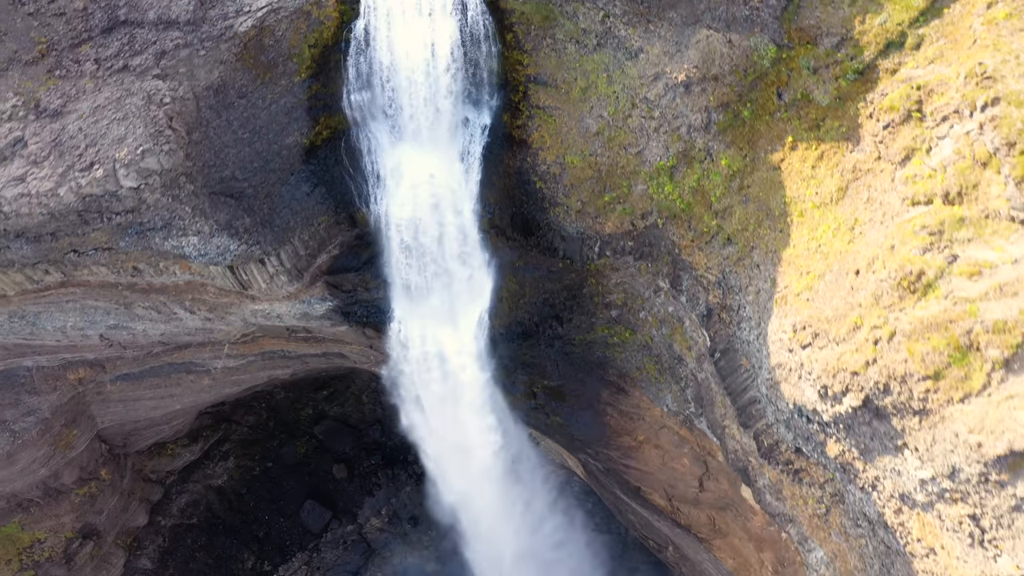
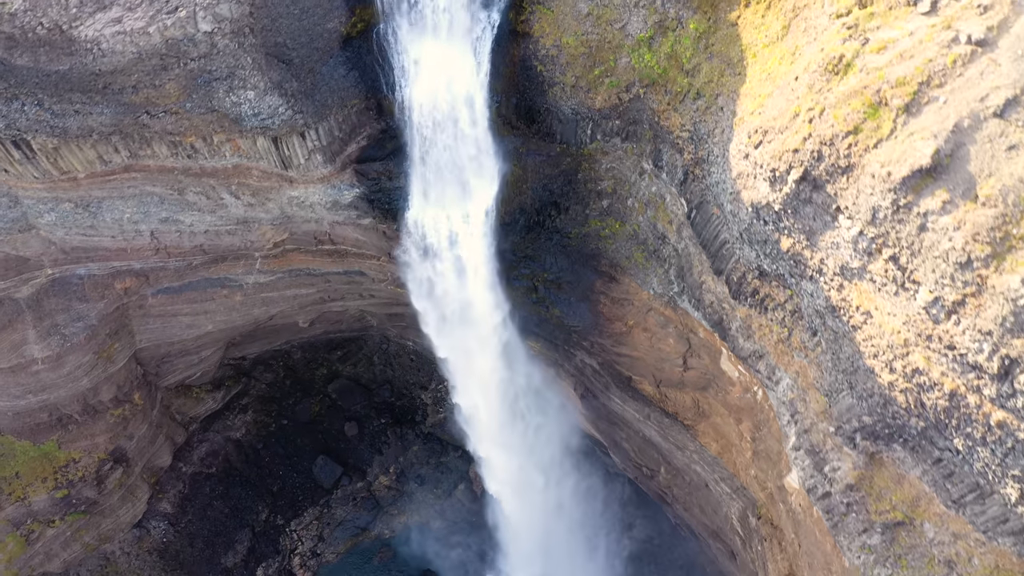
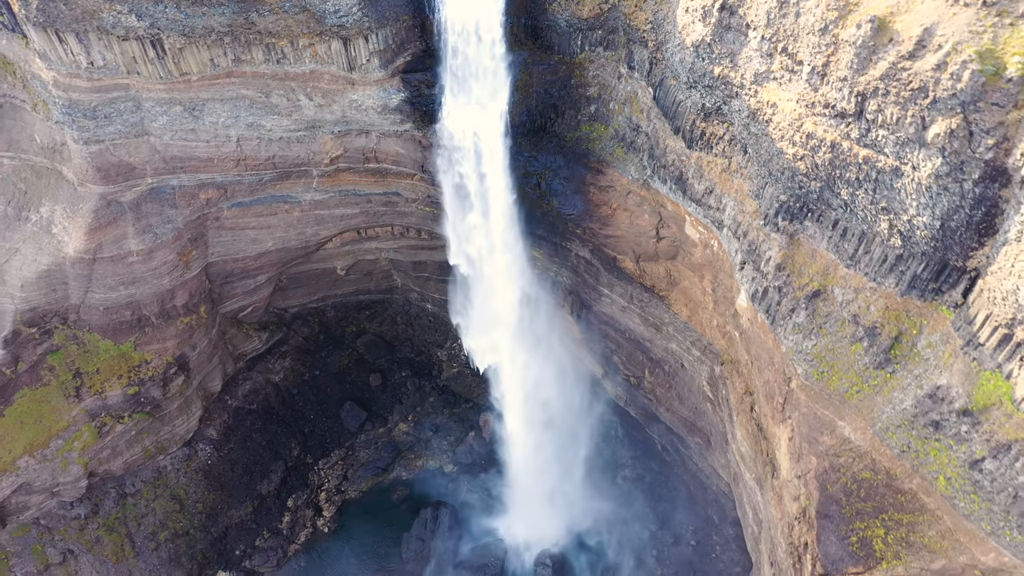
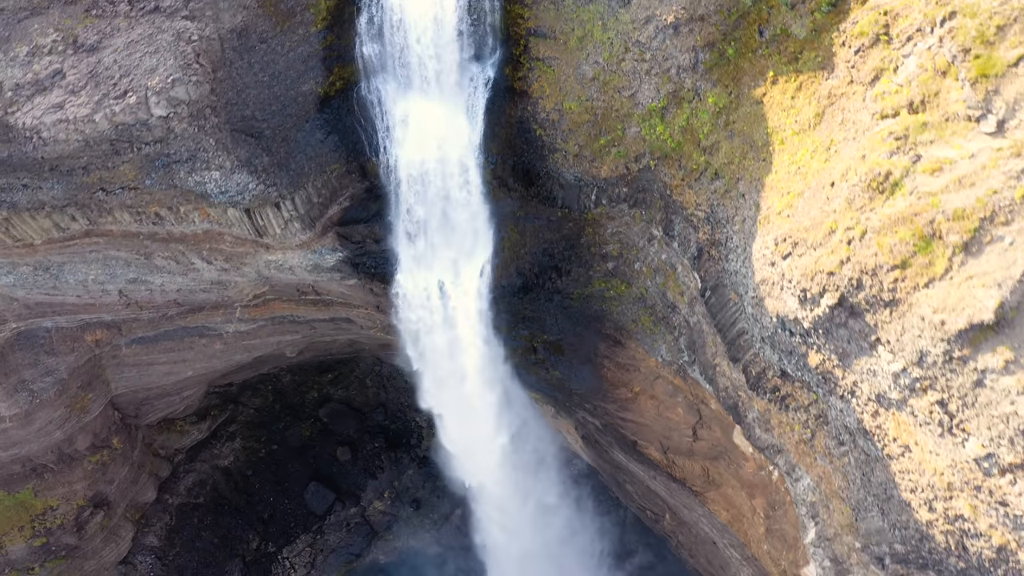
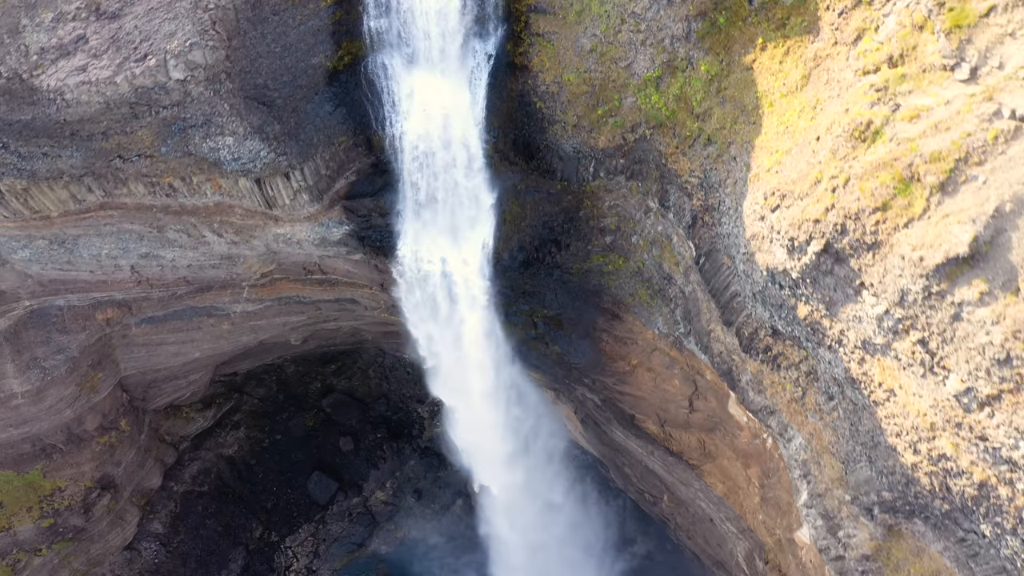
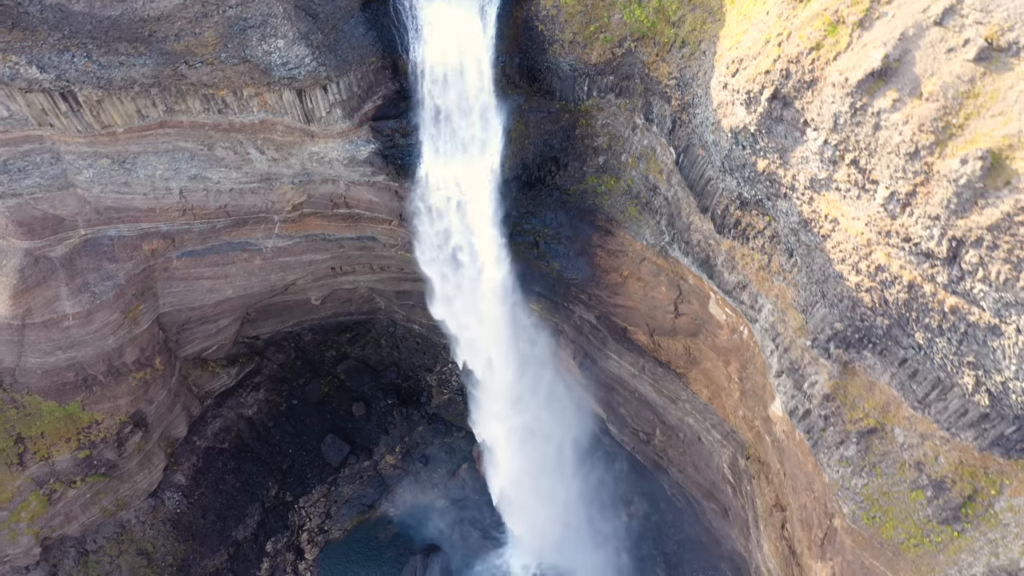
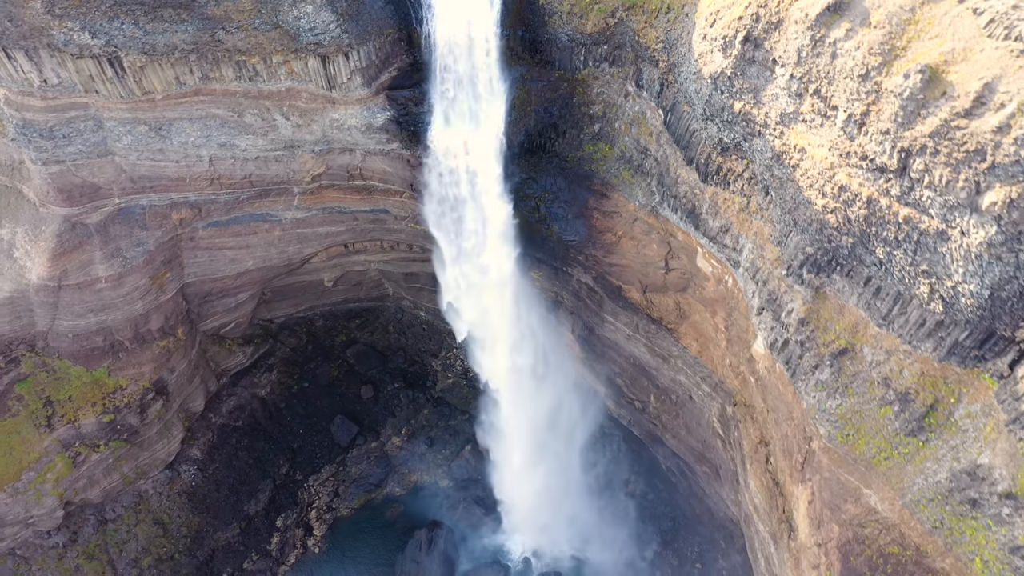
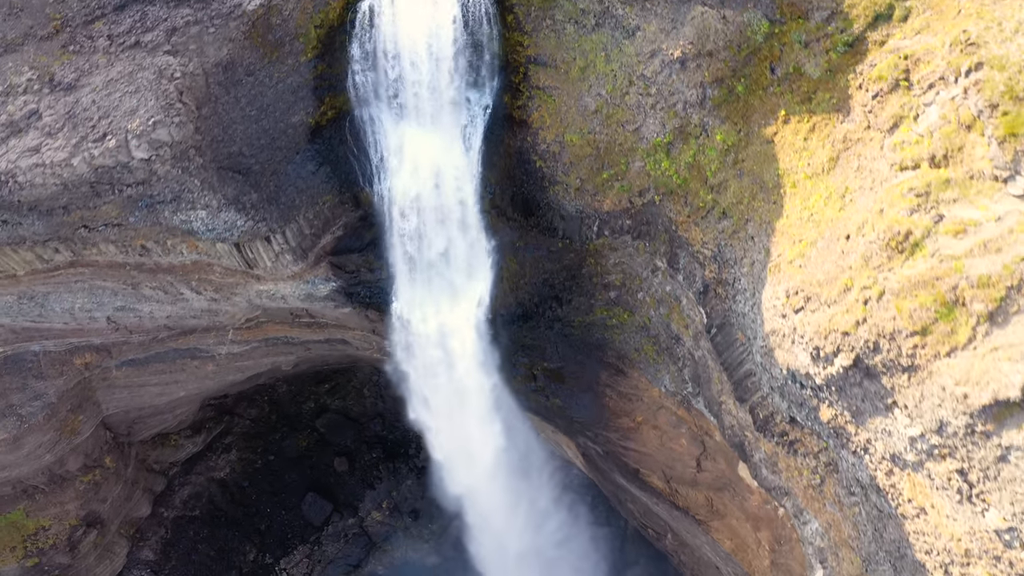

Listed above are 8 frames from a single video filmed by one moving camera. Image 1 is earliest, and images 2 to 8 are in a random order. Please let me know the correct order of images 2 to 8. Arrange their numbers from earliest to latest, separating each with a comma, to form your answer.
8, 4, 5, 2, 6, 7, 3
